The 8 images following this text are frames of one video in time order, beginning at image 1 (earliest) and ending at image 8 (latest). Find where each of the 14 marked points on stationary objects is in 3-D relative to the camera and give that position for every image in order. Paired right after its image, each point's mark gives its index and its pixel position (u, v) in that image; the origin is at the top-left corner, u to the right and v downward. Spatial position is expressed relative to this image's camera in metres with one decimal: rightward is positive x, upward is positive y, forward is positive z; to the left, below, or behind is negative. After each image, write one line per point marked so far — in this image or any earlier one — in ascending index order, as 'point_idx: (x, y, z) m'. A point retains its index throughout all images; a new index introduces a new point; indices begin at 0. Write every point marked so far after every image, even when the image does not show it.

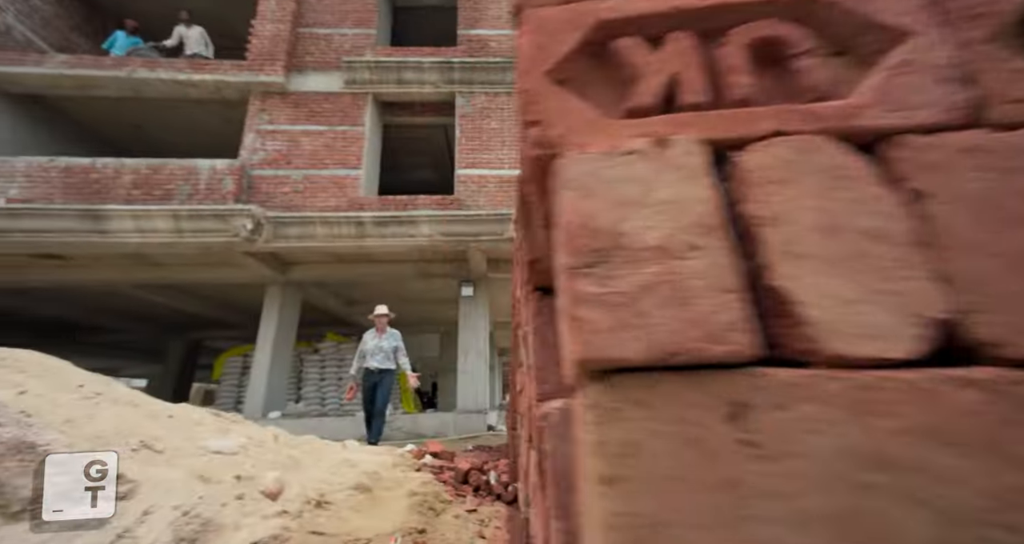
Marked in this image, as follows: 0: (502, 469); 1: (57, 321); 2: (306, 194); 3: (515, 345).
0: (-0.1, -1.4, +2.9) m
1: (-11.9, -1.3, +10.8) m
2: (-3.4, +1.2, +6.6) m
3: (0.0, -0.4, +2.2) m
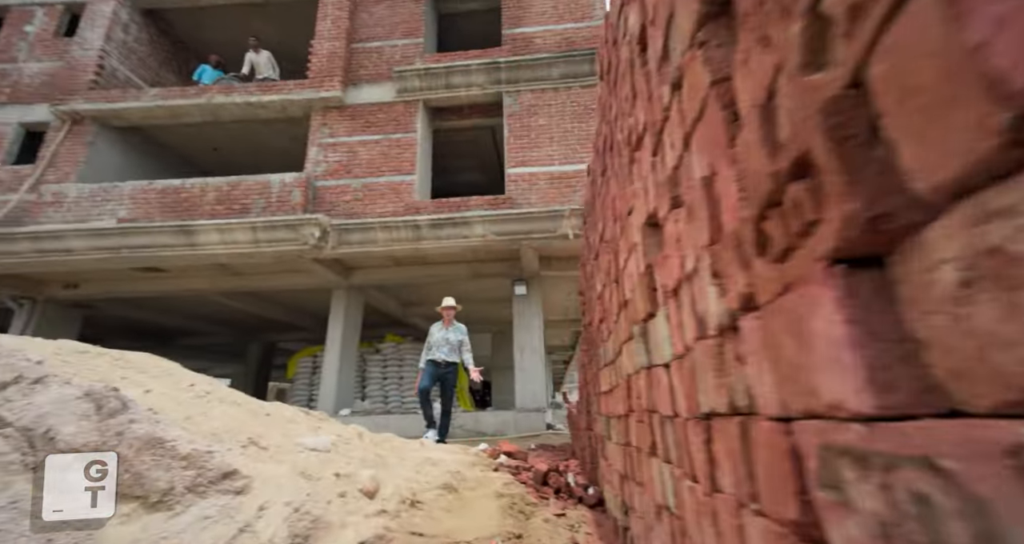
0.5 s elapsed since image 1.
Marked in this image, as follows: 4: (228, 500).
0: (+0.5, -1.4, +2.9) m
1: (-10.3, -1.6, +12.1) m
2: (-2.5, +1.2, +6.9) m
3: (+0.4, -0.4, +2.1) m
4: (-1.3, -1.1, +1.9) m
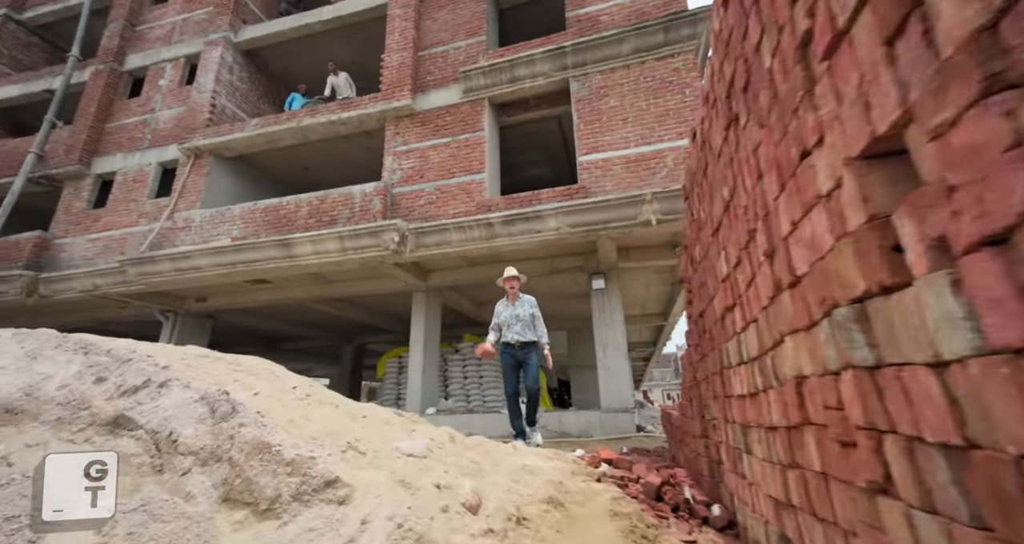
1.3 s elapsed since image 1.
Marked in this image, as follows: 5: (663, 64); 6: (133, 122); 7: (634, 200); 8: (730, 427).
0: (+1.1, -1.3, +2.5) m
1: (-7.9, -2.0, +13.4) m
2: (-1.2, +1.2, +7.0) m
3: (+0.9, -0.3, +1.7) m
4: (-0.8, -1.1, +1.9) m
5: (+2.4, +3.2, +6.4) m
6: (-10.0, +3.9, +10.9) m
7: (+1.7, +1.0, +5.6) m
8: (+0.9, -0.7, +1.7) m
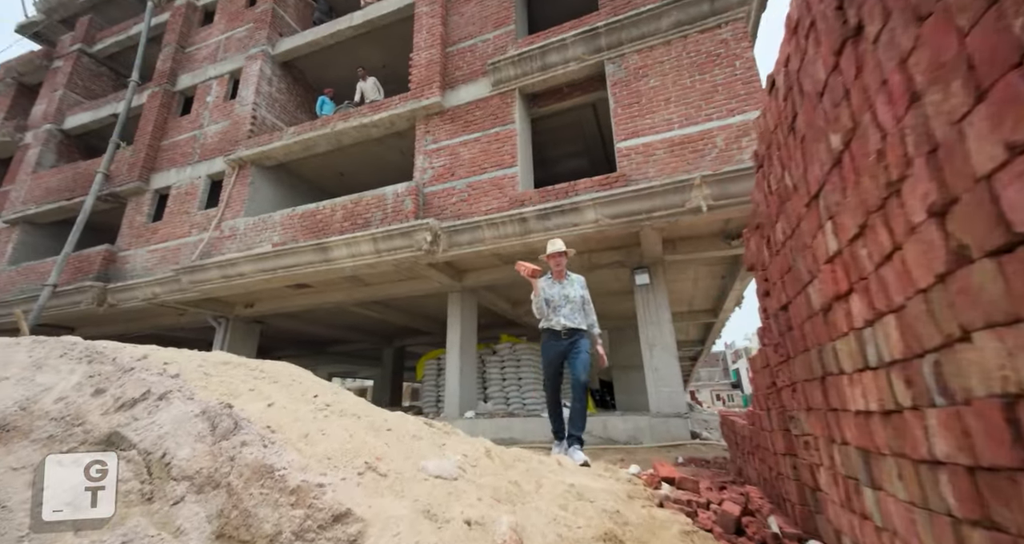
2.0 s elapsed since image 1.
0: (+1.3, -1.2, +2.1) m
1: (-6.6, -2.2, +13.8) m
2: (-0.7, +1.2, +6.8) m
3: (+1.0, -0.2, +1.4) m
4: (-0.6, -1.0, +1.6) m
5: (+2.8, +3.4, +5.9) m
6: (-9.1, +3.7, +11.5) m
7: (+2.1, +1.1, +5.2) m
8: (+1.1, -0.6, +1.4) m
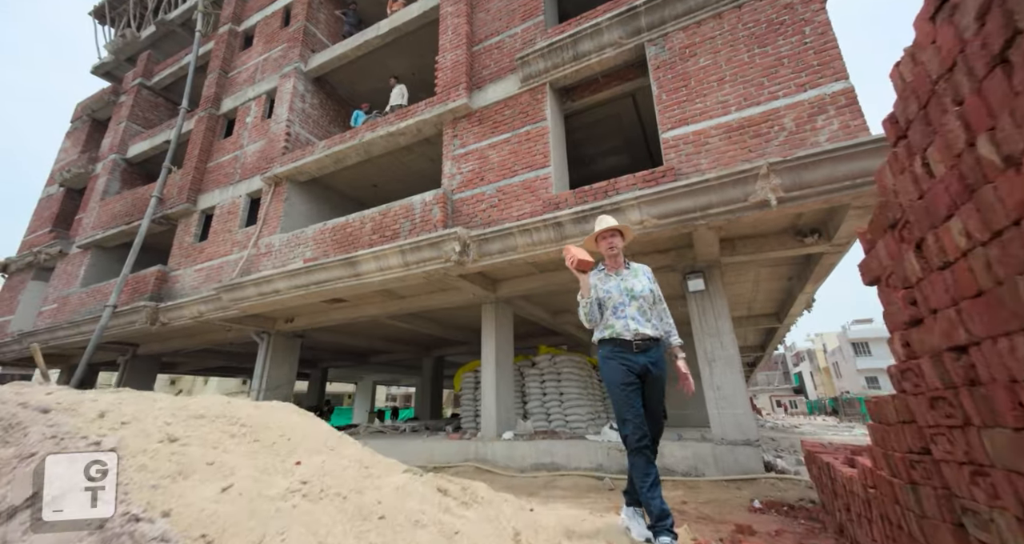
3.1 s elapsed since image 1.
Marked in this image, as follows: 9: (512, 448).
0: (+1.5, -1.3, +1.5) m
1: (-5.3, -2.6, +13.8) m
2: (-0.1, +1.0, +6.3) m
3: (+1.1, -0.3, +0.8) m
4: (-0.5, -1.2, +1.2) m
5: (+3.2, +3.3, +5.1) m
6: (-8.2, +3.2, +11.8) m
7: (+2.5, +1.0, +4.4) m
8: (+1.1, -0.6, +0.7) m
9: (0.0, -2.7, +6.4) m
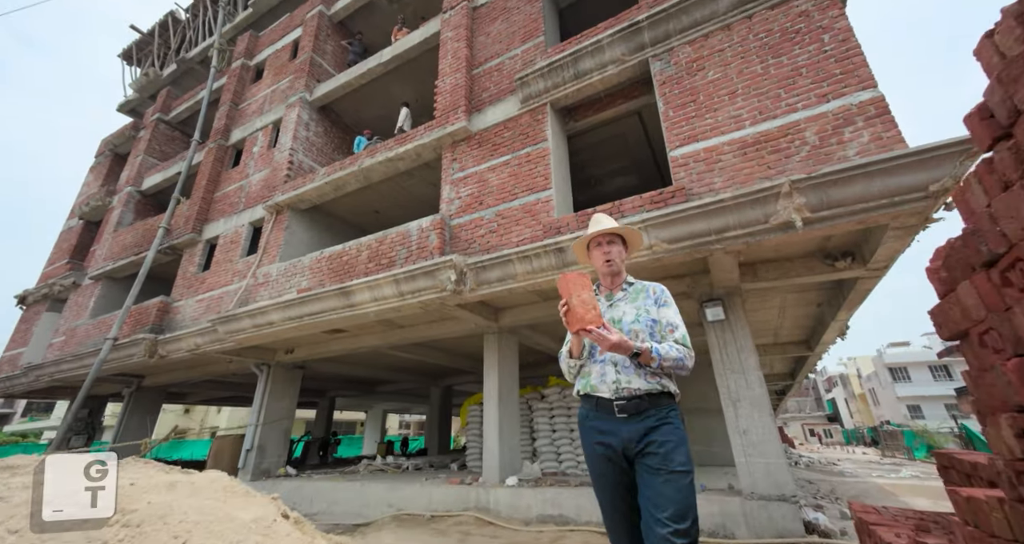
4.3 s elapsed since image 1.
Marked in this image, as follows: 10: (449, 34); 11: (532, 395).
0: (+1.3, -1.4, +0.9) m
1: (-5.0, -3.5, +13.4) m
2: (-0.2, +0.6, +5.9) m
3: (+0.9, -0.4, +0.3) m
4: (-0.7, -1.3, +0.7) m
5: (+3.1, +3.0, +4.8) m
6: (-8.0, +2.4, +11.8) m
7: (+2.4, +0.7, +4.0) m
8: (+0.9, -0.8, +0.2) m
9: (0.0, -3.1, +5.8) m
10: (-1.2, +4.7, +8.2) m
11: (+0.3, -2.3, +7.7) m
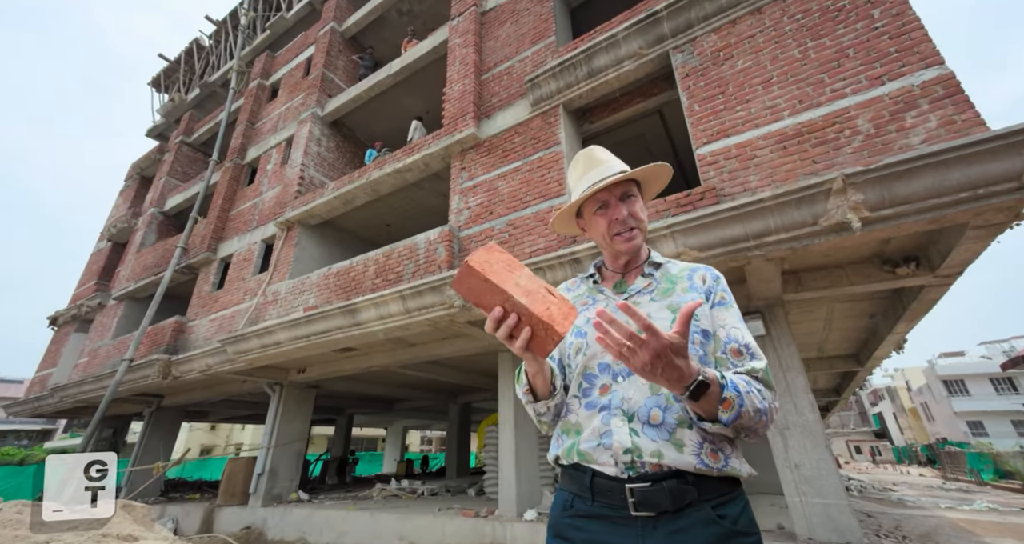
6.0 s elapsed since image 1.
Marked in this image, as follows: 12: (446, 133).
0: (+1.3, -1.4, +0.4) m
1: (-4.4, -4.0, +13.1) m
2: (0.0, +0.4, +5.5) m
3: (+0.8, -0.4, -0.2) m
4: (-0.7, -1.4, +0.3) m
5: (+3.2, +2.9, +4.3) m
6: (-7.6, +1.9, +11.8) m
7: (+2.5, +0.6, +3.4) m
8: (+0.9, -0.8, -0.3) m
9: (+0.3, -3.3, +5.3) m
10: (-1.0, +4.4, +7.9) m
11: (+0.6, -2.5, +7.2) m
12: (-1.1, +2.3, +7.0) m
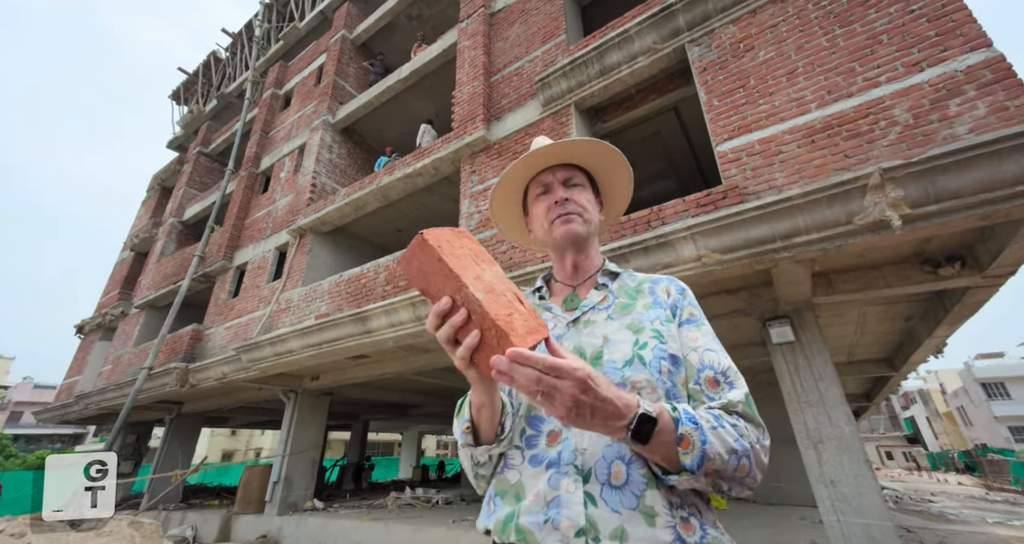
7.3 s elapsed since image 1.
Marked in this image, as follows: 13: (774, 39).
0: (+1.3, -1.4, +0.2) m
1: (-3.9, -4.1, +13.0) m
2: (+0.2, +0.3, +5.4) m
3: (+0.8, -0.4, -0.4) m
4: (-0.7, -1.4, +0.1) m
5: (+3.2, +2.9, +4.0) m
6: (-7.2, +1.6, +11.9) m
7: (+2.6, +0.6, +3.2) m
8: (+0.9, -0.8, -0.5) m
9: (+0.5, -3.4, +5.1) m
10: (-0.9, +4.3, +7.8) m
11: (+0.9, -2.6, +7.0) m
12: (-0.9, +2.2, +6.9) m
13: (+2.7, +2.4, +4.3) m
